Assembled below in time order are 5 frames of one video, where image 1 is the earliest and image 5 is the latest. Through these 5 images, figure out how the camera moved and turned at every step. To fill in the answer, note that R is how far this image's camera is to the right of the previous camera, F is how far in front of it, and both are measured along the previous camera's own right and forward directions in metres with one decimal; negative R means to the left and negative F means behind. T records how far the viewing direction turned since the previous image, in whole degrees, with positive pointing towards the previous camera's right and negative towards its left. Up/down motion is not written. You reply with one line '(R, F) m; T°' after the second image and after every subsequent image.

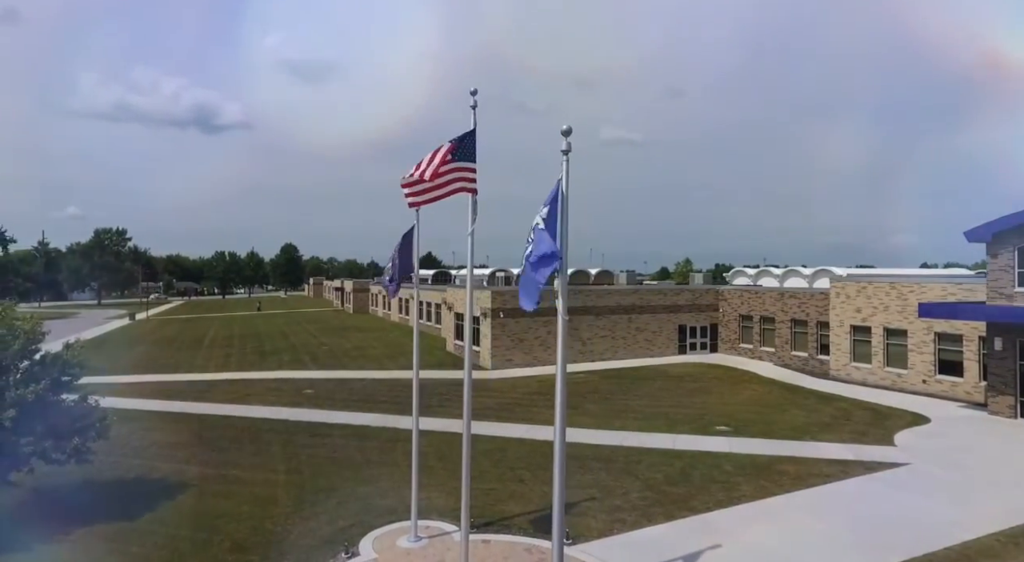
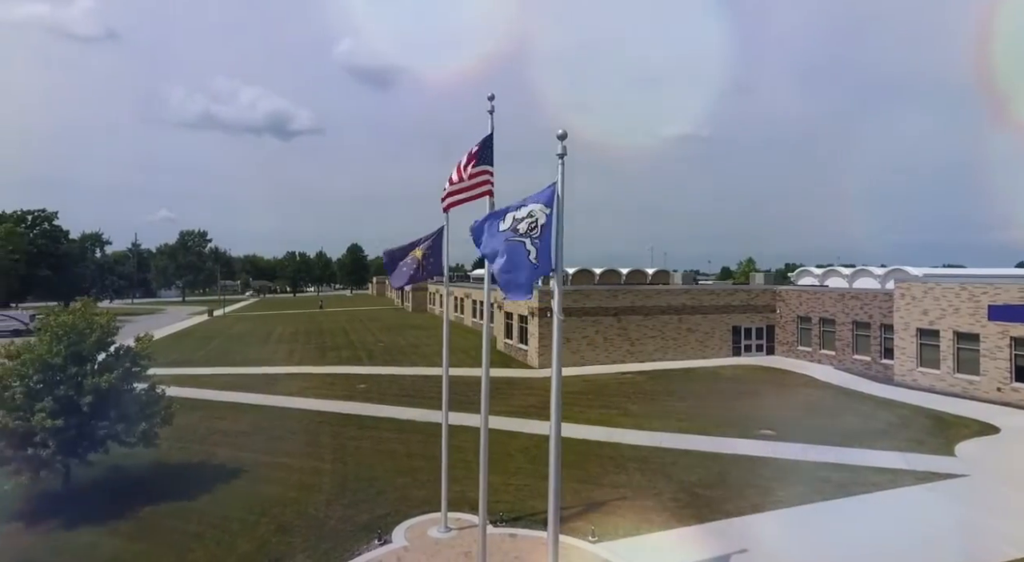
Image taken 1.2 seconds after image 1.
(+0.8, -0.3) m; -6°
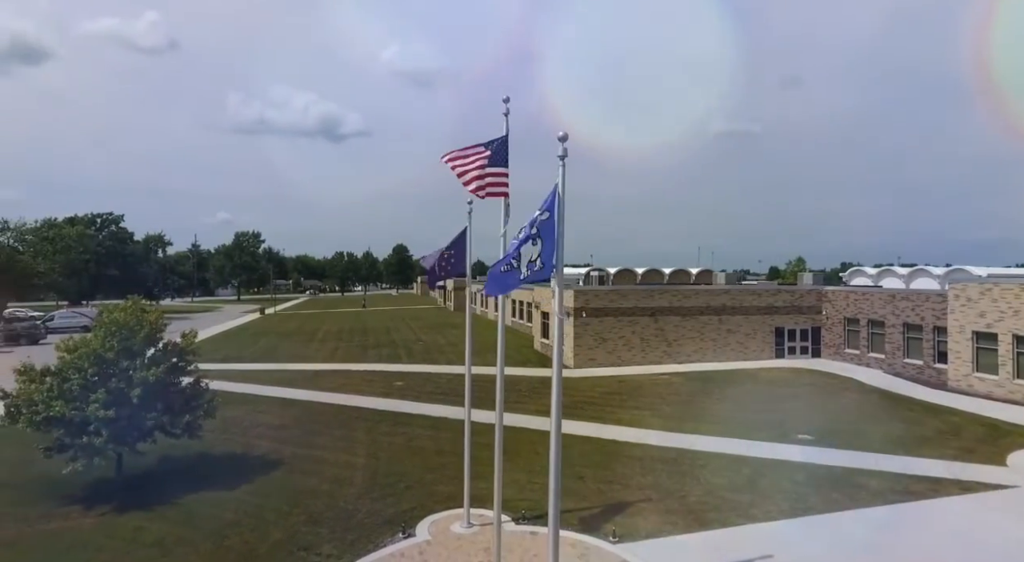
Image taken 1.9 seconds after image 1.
(+0.6, -0.1) m; -5°
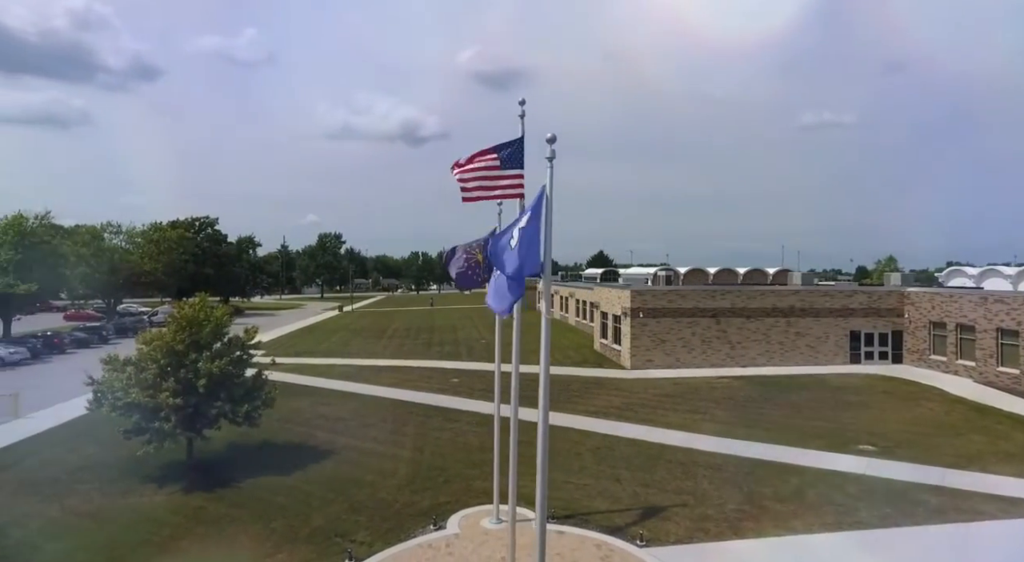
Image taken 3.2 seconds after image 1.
(+1.2, -0.1) m; -8°
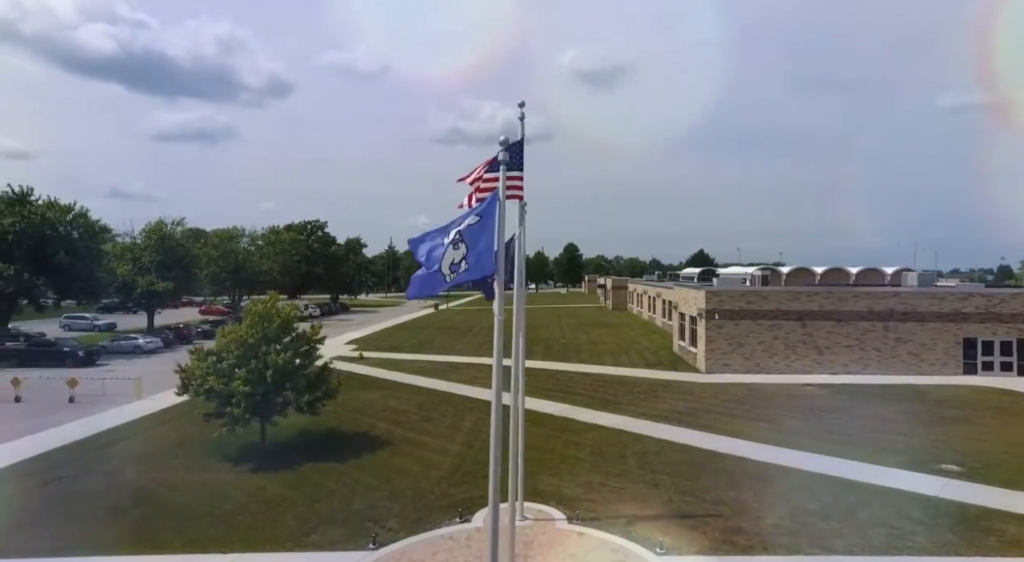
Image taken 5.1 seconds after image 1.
(+2.0, +0.1) m; -11°
